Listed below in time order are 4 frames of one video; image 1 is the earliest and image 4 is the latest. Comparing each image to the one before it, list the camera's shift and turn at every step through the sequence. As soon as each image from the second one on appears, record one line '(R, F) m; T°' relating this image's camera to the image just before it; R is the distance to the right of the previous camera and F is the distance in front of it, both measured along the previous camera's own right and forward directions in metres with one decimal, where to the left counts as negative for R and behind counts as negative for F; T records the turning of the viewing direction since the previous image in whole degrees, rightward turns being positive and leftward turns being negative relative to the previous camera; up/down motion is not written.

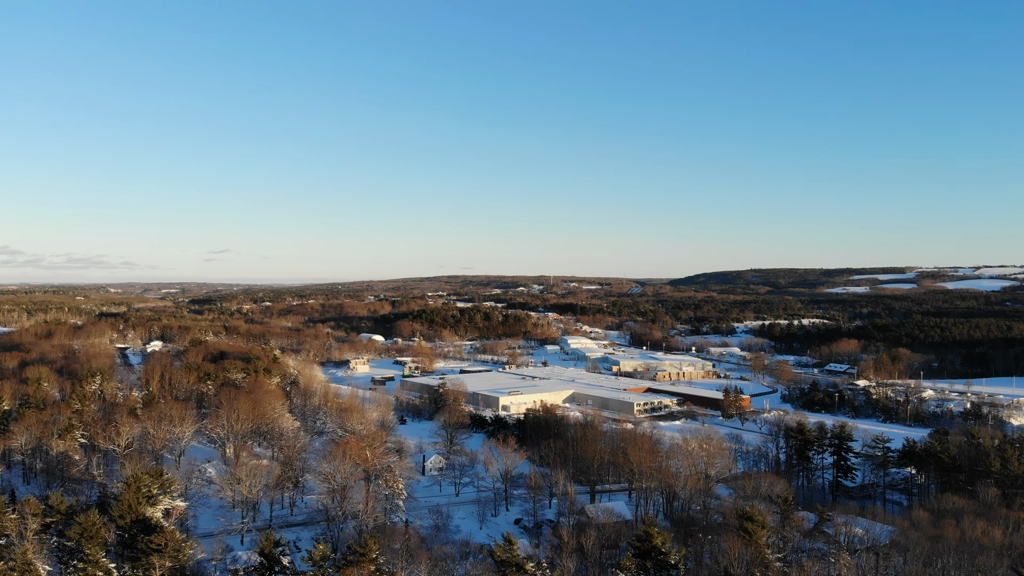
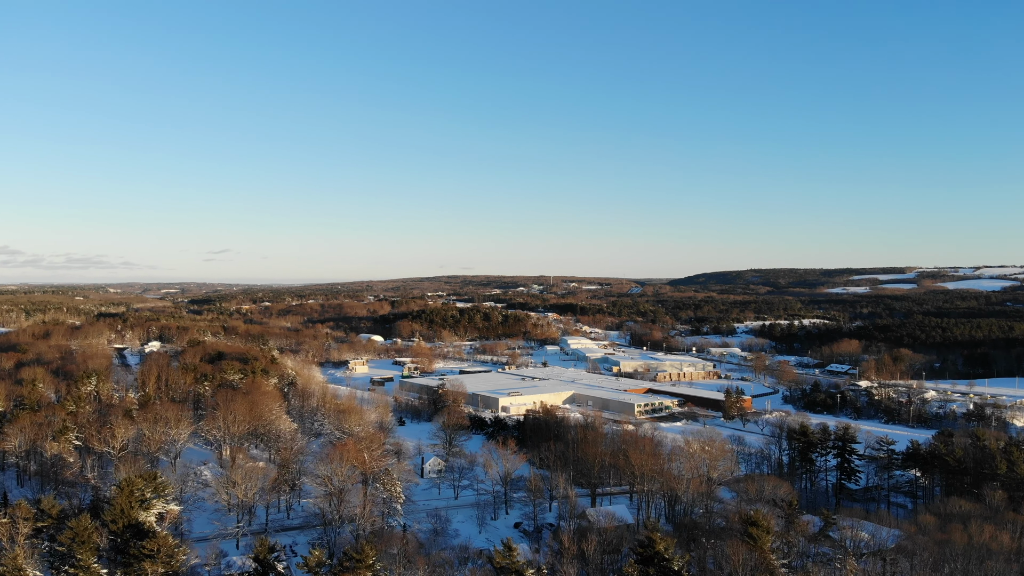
(0.0, +0.3) m; 0°
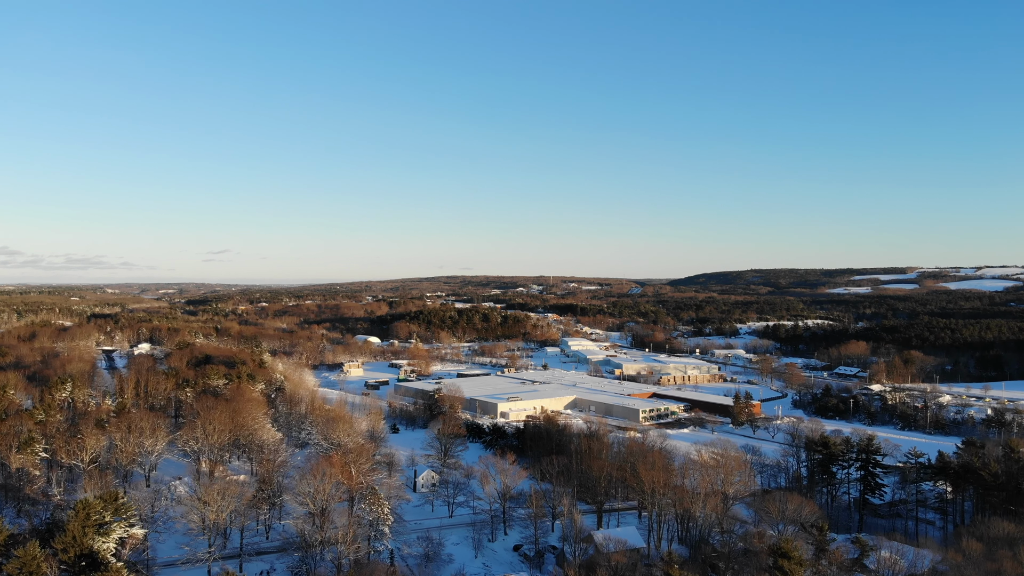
(0.0, +2.0) m; 0°
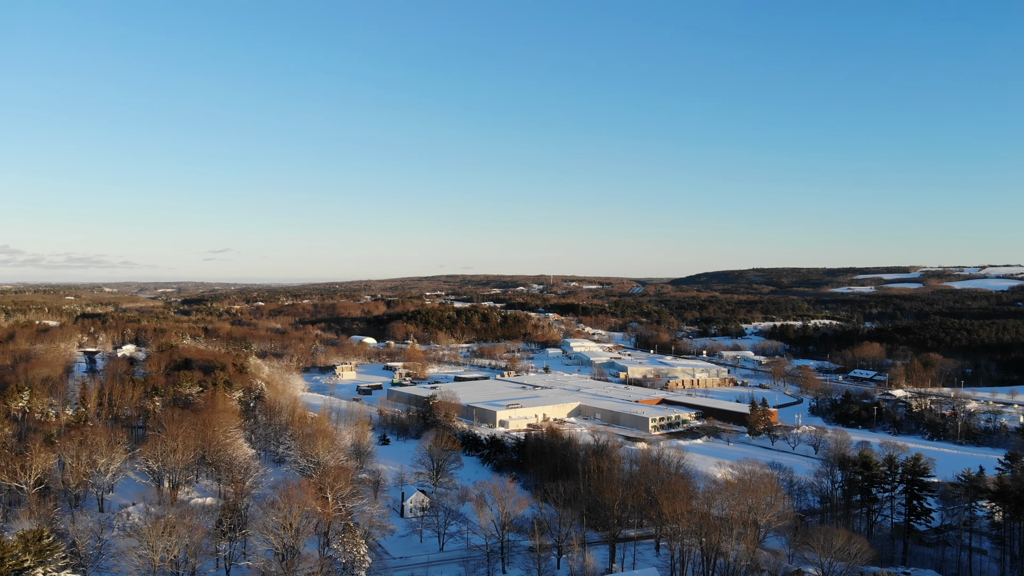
(0.0, +3.1) m; 0°
